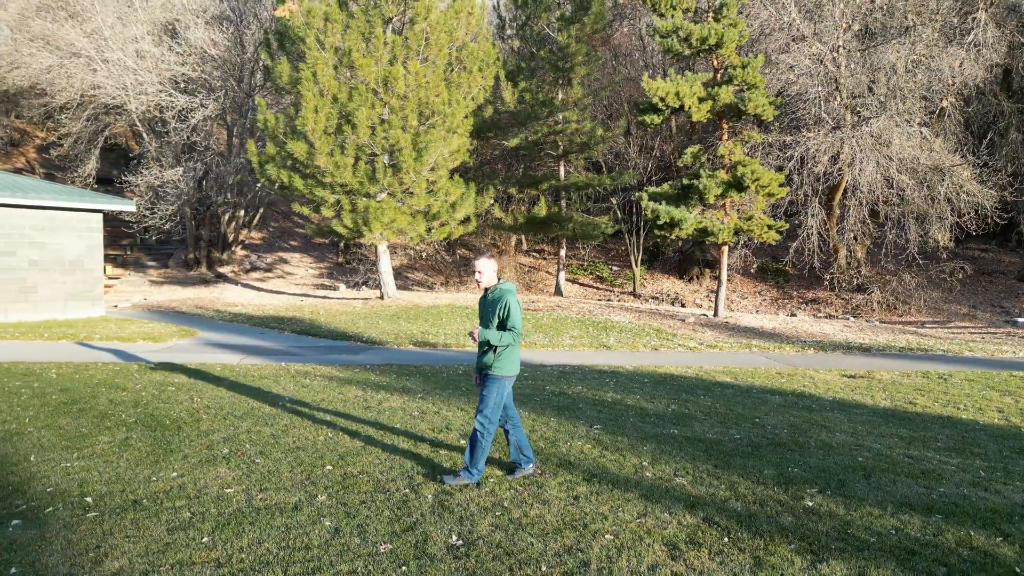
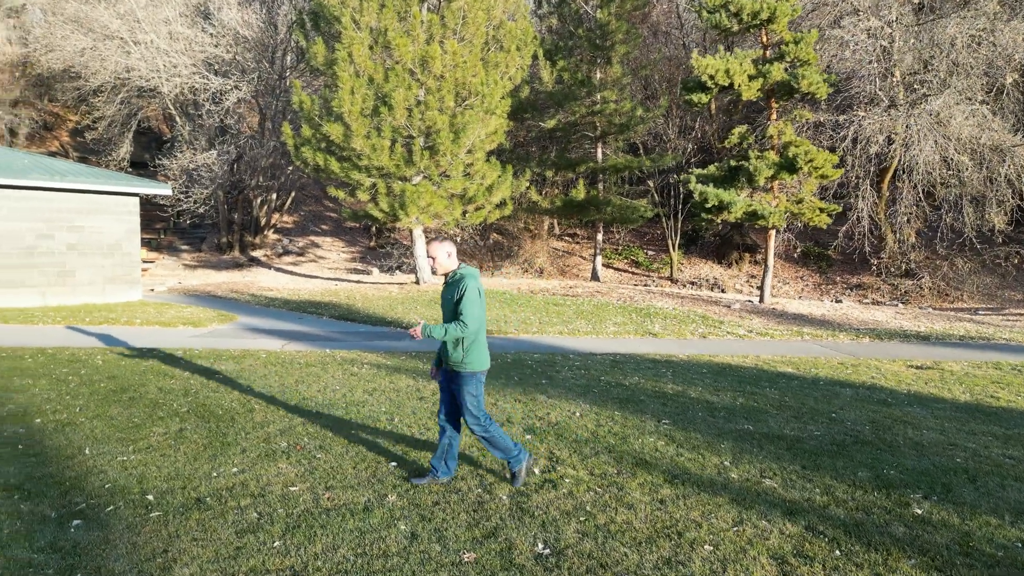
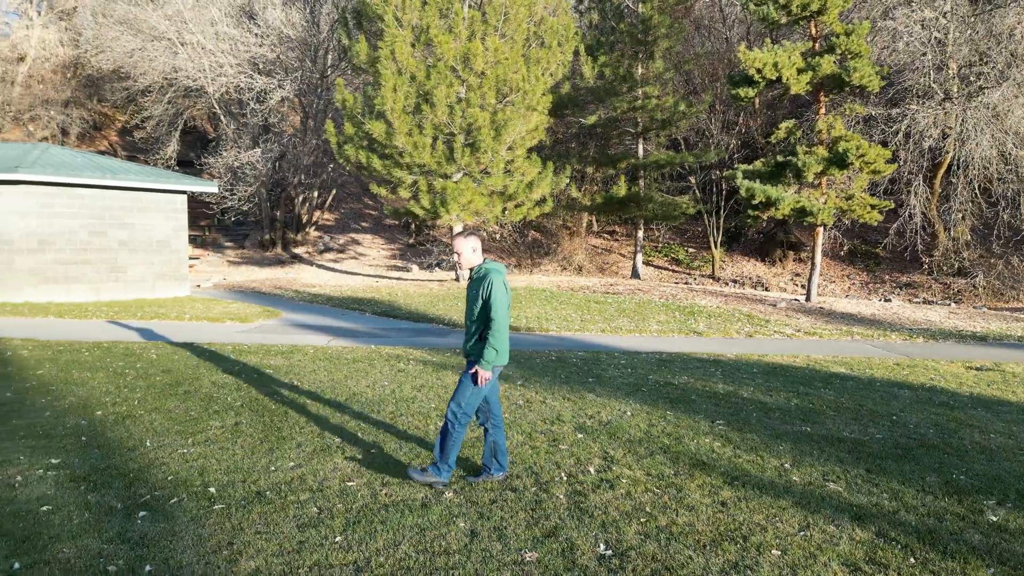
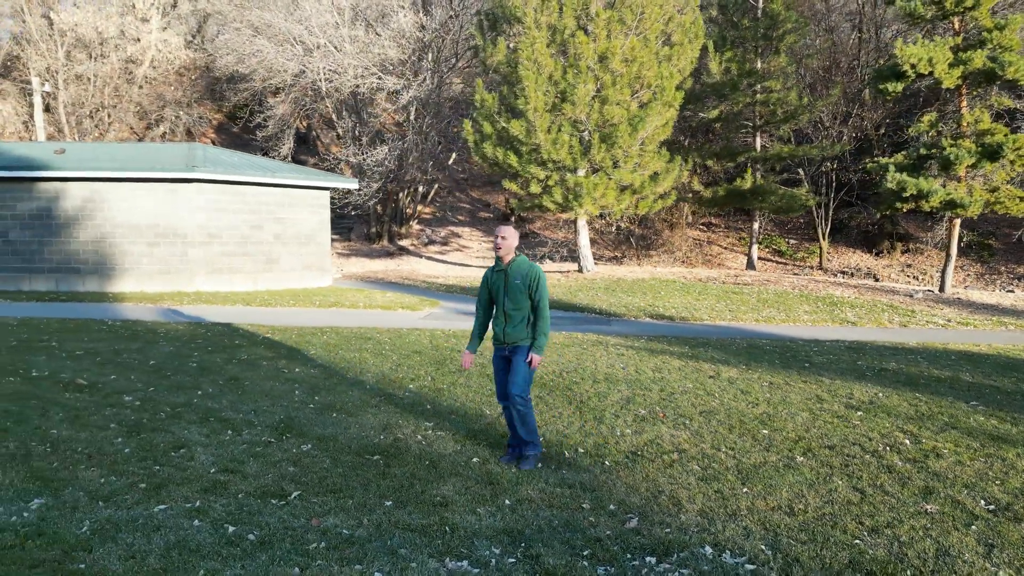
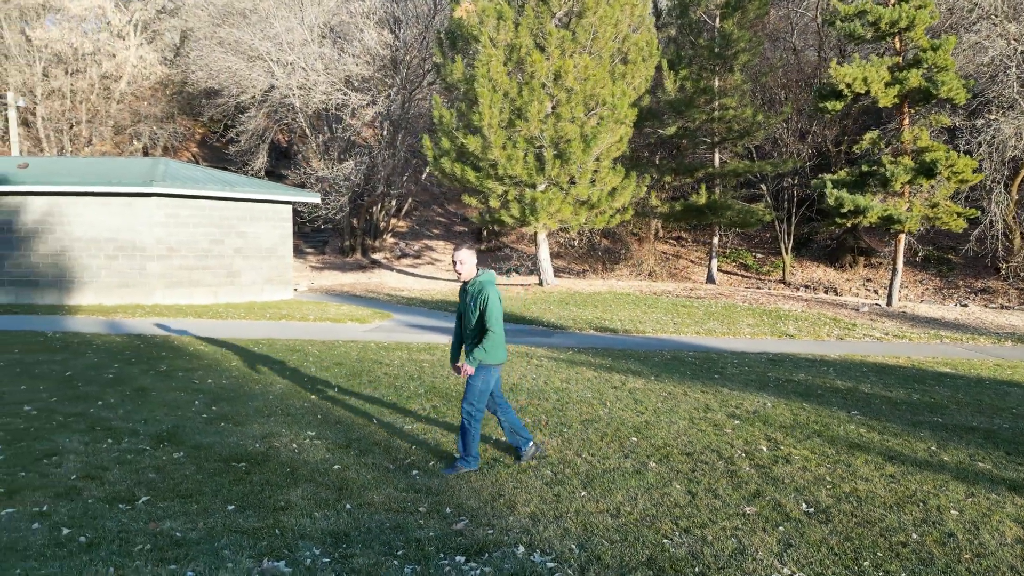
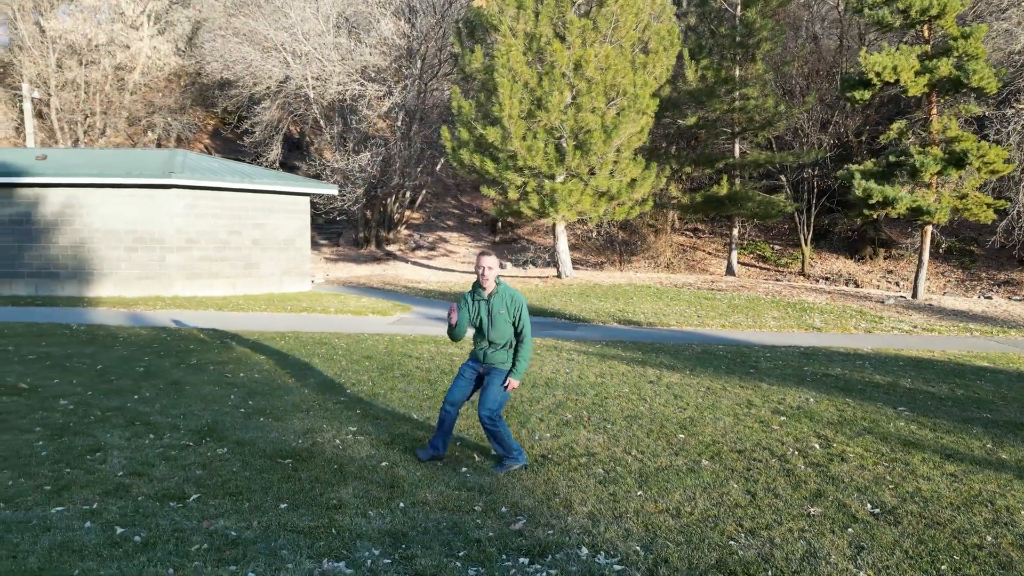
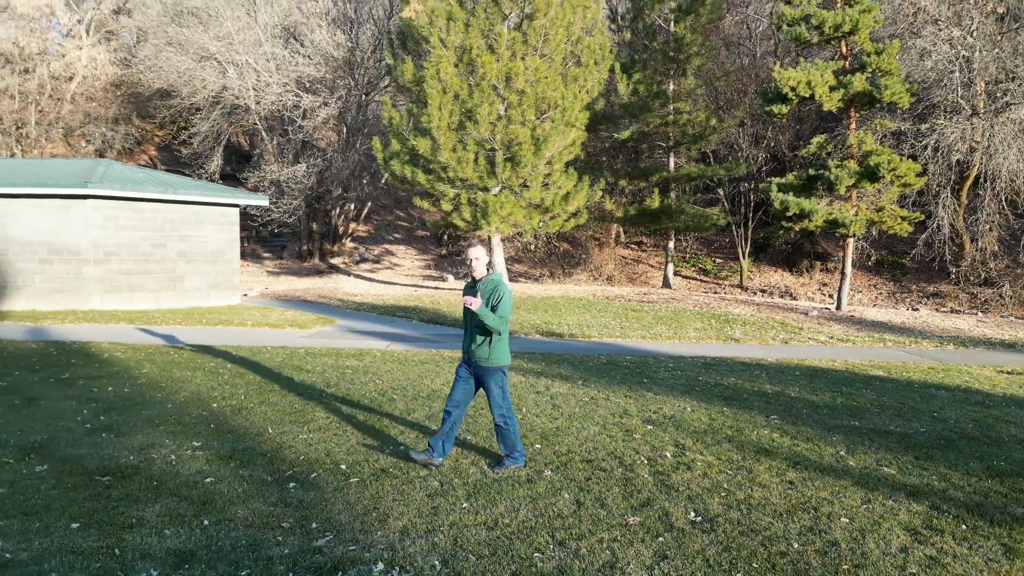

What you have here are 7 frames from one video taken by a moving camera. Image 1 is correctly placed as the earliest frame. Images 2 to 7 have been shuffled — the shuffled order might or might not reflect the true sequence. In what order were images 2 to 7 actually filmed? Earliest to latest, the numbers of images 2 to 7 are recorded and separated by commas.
2, 3, 7, 5, 6, 4
